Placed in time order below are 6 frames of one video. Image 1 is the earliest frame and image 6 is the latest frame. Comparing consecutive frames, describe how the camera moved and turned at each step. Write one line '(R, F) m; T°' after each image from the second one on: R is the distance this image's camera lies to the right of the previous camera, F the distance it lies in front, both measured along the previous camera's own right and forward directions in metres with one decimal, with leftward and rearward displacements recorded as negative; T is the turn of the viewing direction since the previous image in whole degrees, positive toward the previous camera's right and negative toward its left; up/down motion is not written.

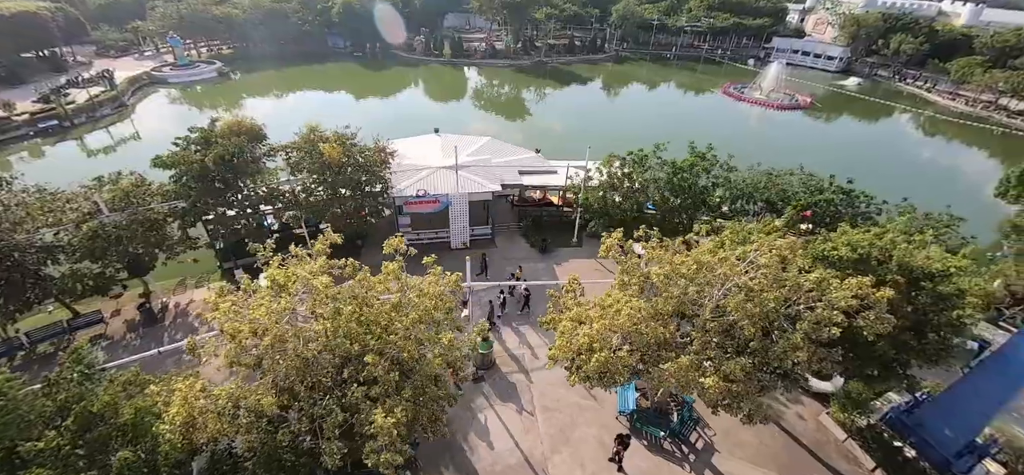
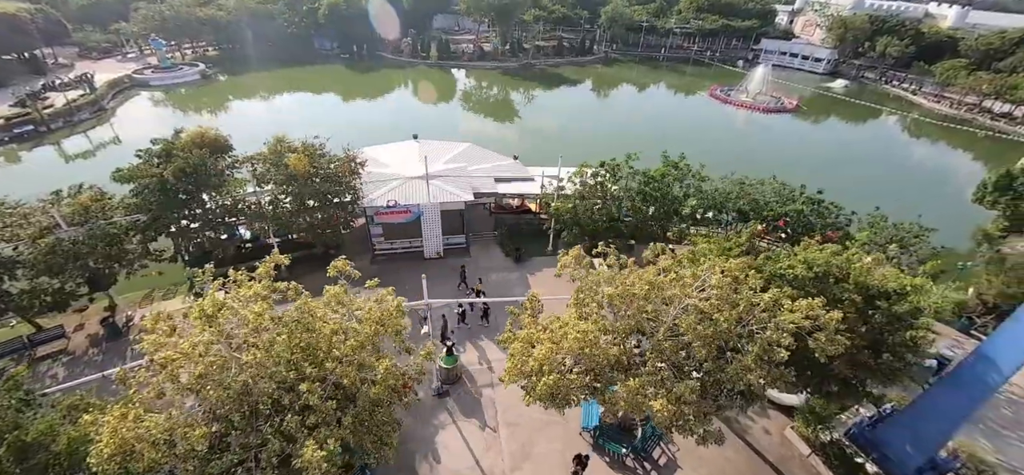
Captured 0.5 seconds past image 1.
(+1.0, +0.1) m; 0°
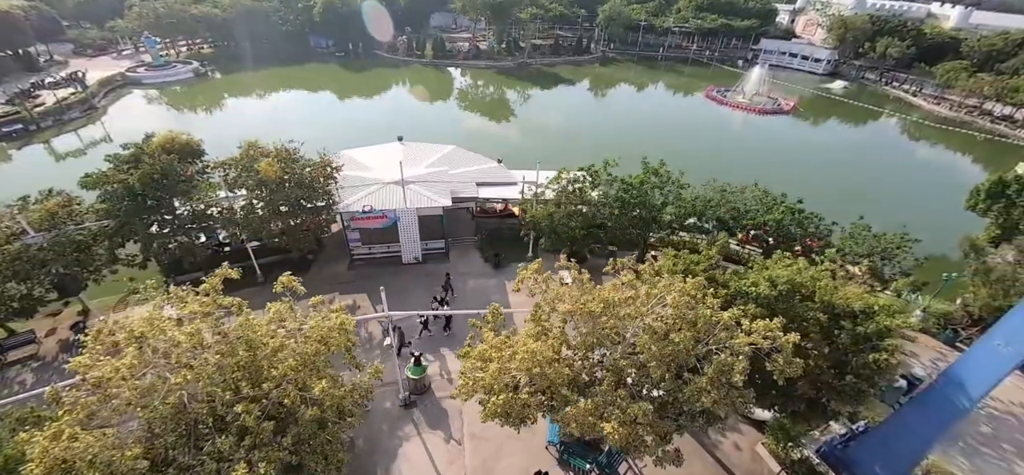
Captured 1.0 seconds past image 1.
(+1.0, +0.2) m; 0°
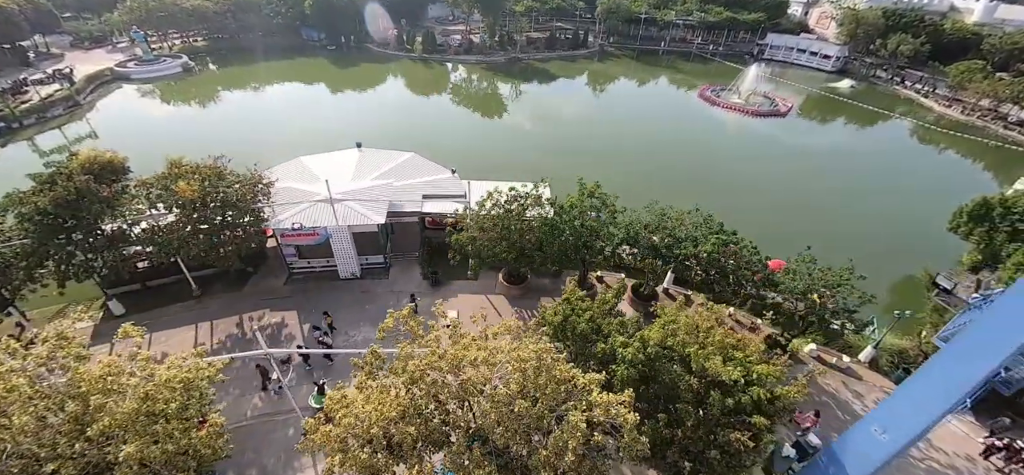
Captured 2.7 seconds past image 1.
(+3.3, +0.5) m; -2°
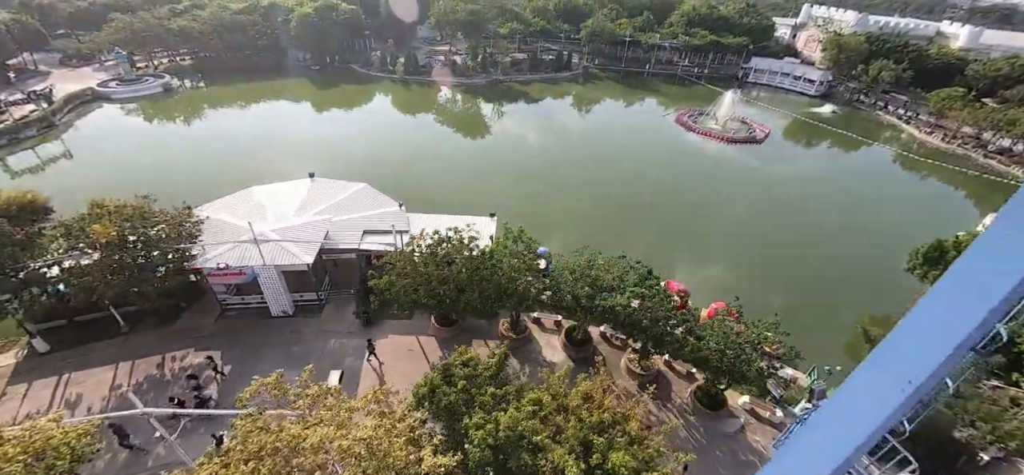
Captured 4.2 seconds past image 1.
(+3.0, +0.3) m; -1°
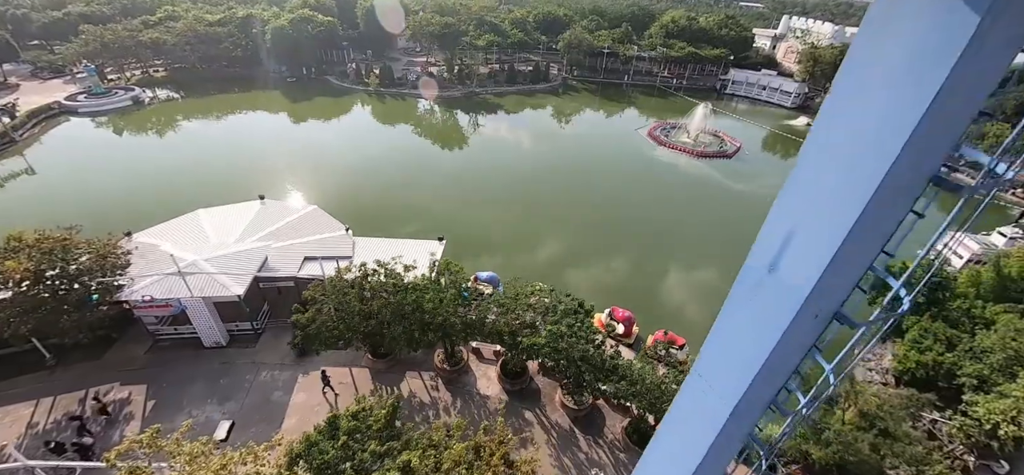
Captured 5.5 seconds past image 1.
(+2.6, +0.2) m; 0°
